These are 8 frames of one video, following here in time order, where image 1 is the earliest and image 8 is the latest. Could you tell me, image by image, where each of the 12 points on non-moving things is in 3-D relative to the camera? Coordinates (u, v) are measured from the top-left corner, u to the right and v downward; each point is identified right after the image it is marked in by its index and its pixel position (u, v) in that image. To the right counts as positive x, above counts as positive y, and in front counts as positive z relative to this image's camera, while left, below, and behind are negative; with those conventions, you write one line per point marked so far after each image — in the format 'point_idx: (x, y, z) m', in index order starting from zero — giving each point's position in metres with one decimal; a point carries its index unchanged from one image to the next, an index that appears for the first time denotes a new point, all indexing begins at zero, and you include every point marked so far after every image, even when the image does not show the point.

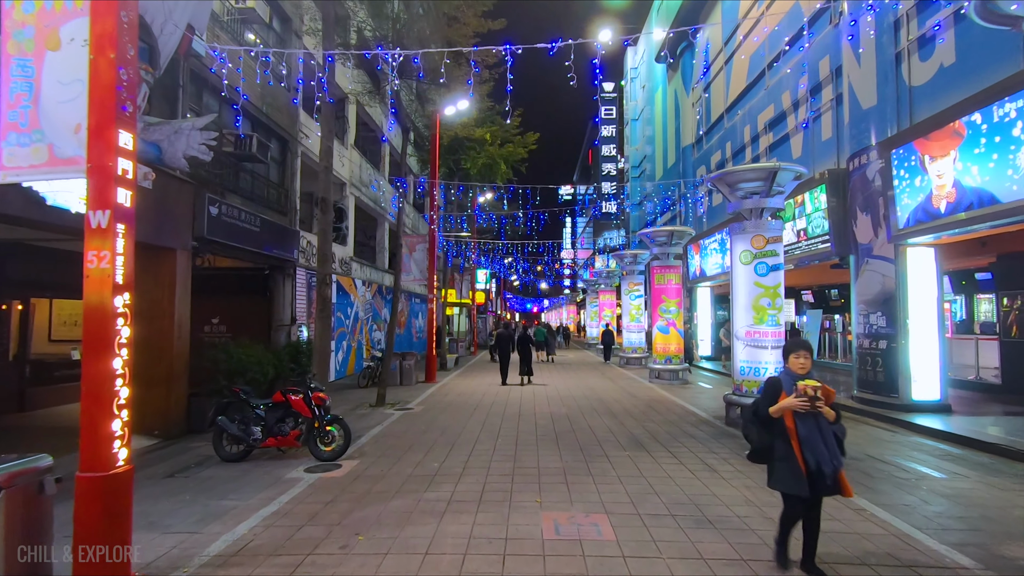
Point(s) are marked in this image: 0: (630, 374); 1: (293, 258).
0: (+3.8, -2.8, +17.6) m
1: (-5.5, +0.7, +13.6) m
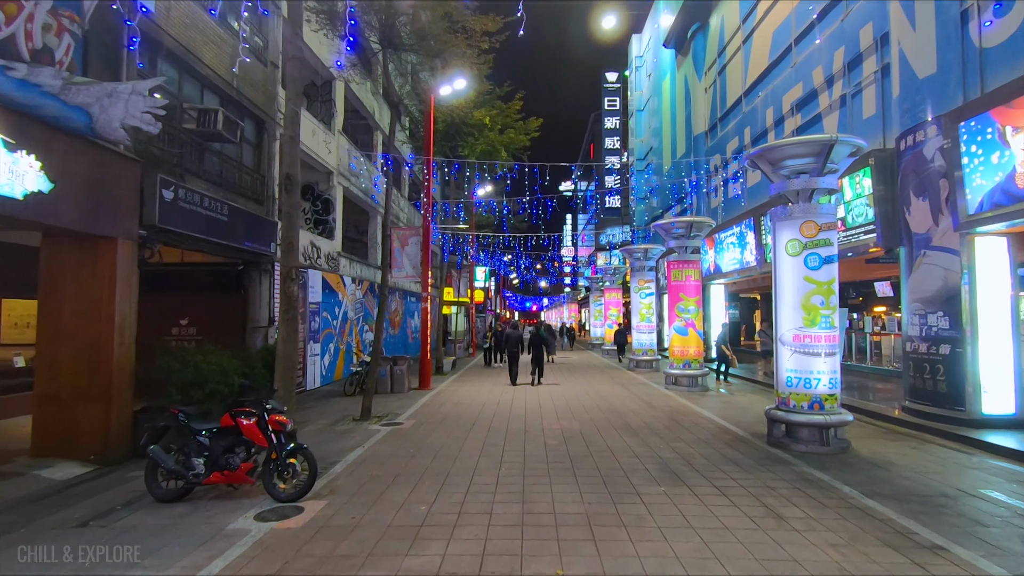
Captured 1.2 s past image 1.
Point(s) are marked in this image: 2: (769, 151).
0: (+3.9, -2.7, +16.2) m
1: (-5.4, +0.8, +12.2) m
2: (+3.7, +1.9, +7.8) m
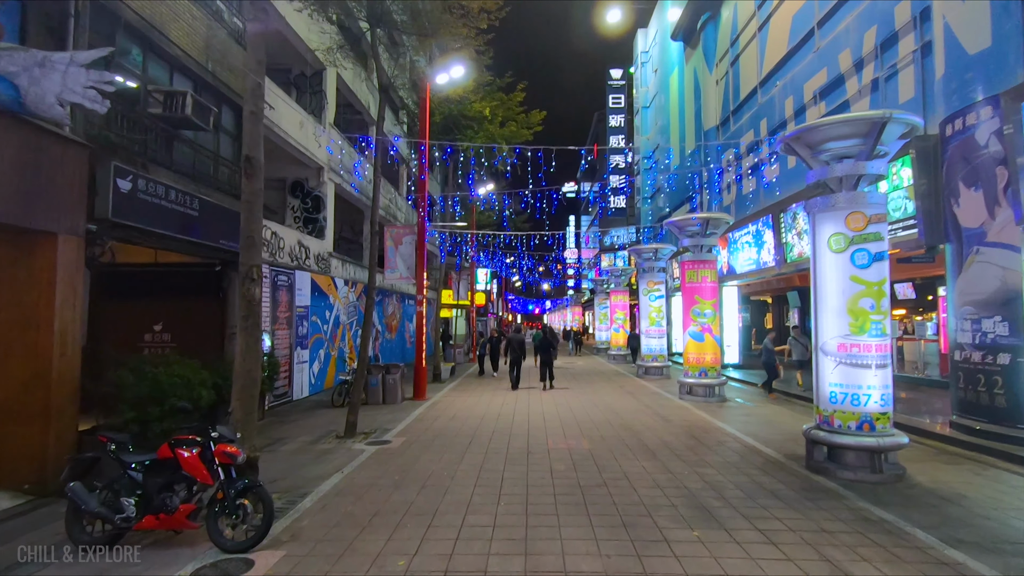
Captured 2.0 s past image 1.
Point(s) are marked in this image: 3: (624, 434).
0: (+3.9, -2.8, +15.2) m
1: (-5.4, +0.8, +11.2) m
2: (+3.7, +1.9, +6.8) m
3: (+1.8, -2.3, +8.8) m
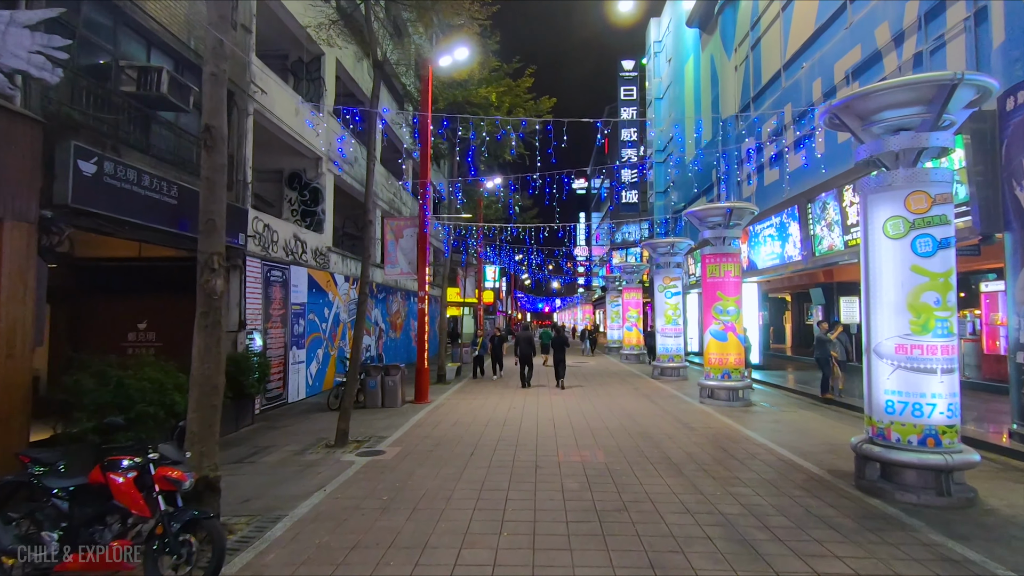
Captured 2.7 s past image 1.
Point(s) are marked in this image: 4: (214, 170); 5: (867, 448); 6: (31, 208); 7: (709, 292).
0: (+4.1, -2.7, +14.3) m
1: (-5.2, +0.8, +10.4) m
2: (+3.7, +2.0, +5.9) m
3: (+1.9, -2.3, +7.9) m
4: (-2.6, +1.0, +4.8) m
5: (+3.8, -1.7, +5.8) m
6: (-5.3, +0.9, +6.0) m
7: (+4.3, -0.1, +12.0) m
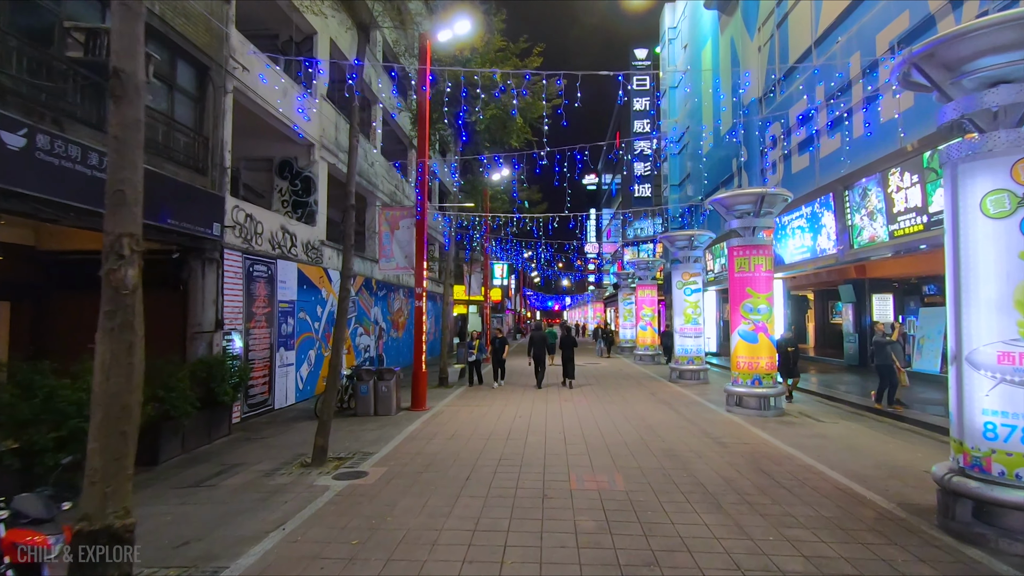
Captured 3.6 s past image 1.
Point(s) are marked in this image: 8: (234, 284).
0: (+4.3, -2.6, +13.1) m
1: (-5.1, +0.9, +9.4) m
2: (+3.7, +2.1, +4.7) m
3: (+2.0, -2.2, +6.8) m
4: (-2.6, +1.1, +3.7) m
5: (+3.8, -1.6, +4.6) m
6: (-5.3, +0.9, +5.0) m
7: (+4.5, 0.0, +10.8) m
8: (-5.2, +0.1, +10.2) m
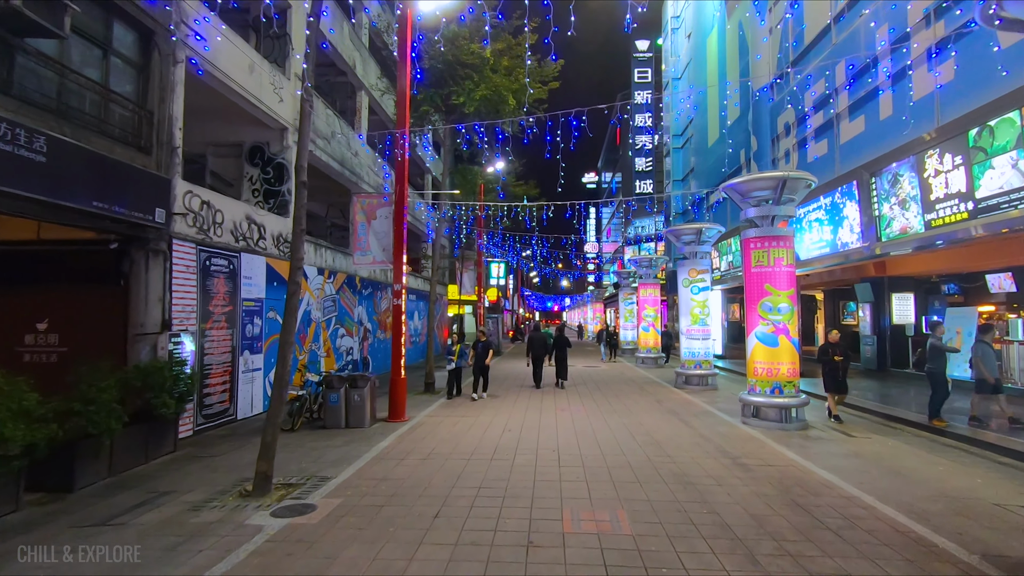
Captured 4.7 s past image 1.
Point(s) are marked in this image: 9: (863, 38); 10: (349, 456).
0: (+4.1, -2.5, +11.9) m
1: (-5.3, +1.0, +8.2) m
2: (+3.5, +2.1, +3.5) m
3: (+1.8, -2.1, +5.6) m
4: (-2.8, +1.2, +2.5) m
5: (+3.6, -1.6, +3.5) m
6: (-5.5, +1.0, +3.8) m
7: (+4.3, 0.0, +9.6) m
8: (-5.4, +0.1, +9.0) m
9: (+7.6, +5.4, +11.8) m
10: (-2.2, -2.3, +7.4) m
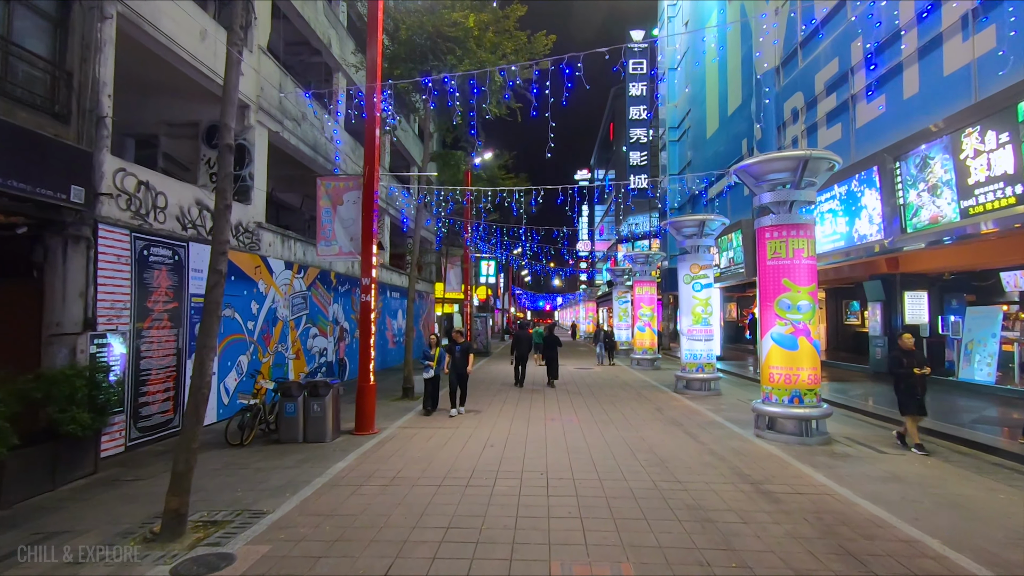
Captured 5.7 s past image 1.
0: (+3.8, -2.4, +10.8) m
1: (-5.6, +1.1, +7.0) m
2: (+3.4, +2.2, +2.4) m
3: (+1.6, -2.0, +4.4) m
4: (-3.0, +1.3, +1.3) m
5: (+3.4, -1.5, +2.3) m
6: (-5.7, +1.1, +2.6) m
7: (+4.0, +0.1, +8.5) m
8: (-5.6, +0.2, +7.8) m
9: (+7.3, +5.5, +10.7) m
10: (-2.4, -2.2, +6.2) m
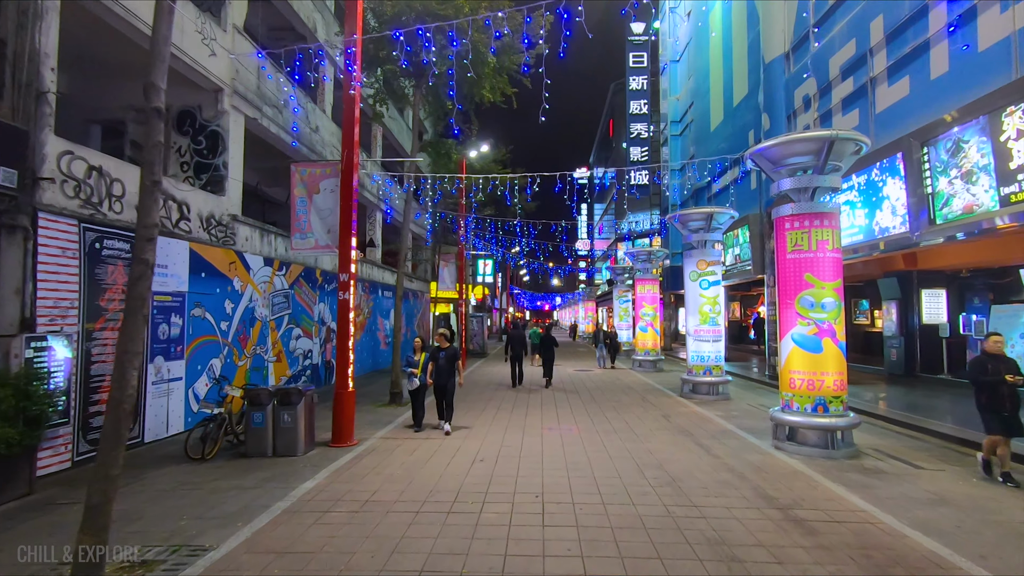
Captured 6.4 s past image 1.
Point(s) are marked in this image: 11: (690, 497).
0: (+3.7, -2.4, +10.0) m
1: (-5.7, +1.1, +6.2) m
2: (+3.3, +2.3, +1.6) m
3: (+1.5, -2.0, +3.6) m
4: (-3.1, +1.3, +0.5) m
5: (+3.3, -1.5, +1.5) m
6: (-5.7, +1.2, +1.7) m
7: (+3.9, +0.2, +7.7) m
8: (-5.7, +0.3, +6.9) m
9: (+7.2, +5.5, +9.9) m
10: (-2.5, -2.1, +5.3) m
11: (+1.8, -2.1, +5.4) m
